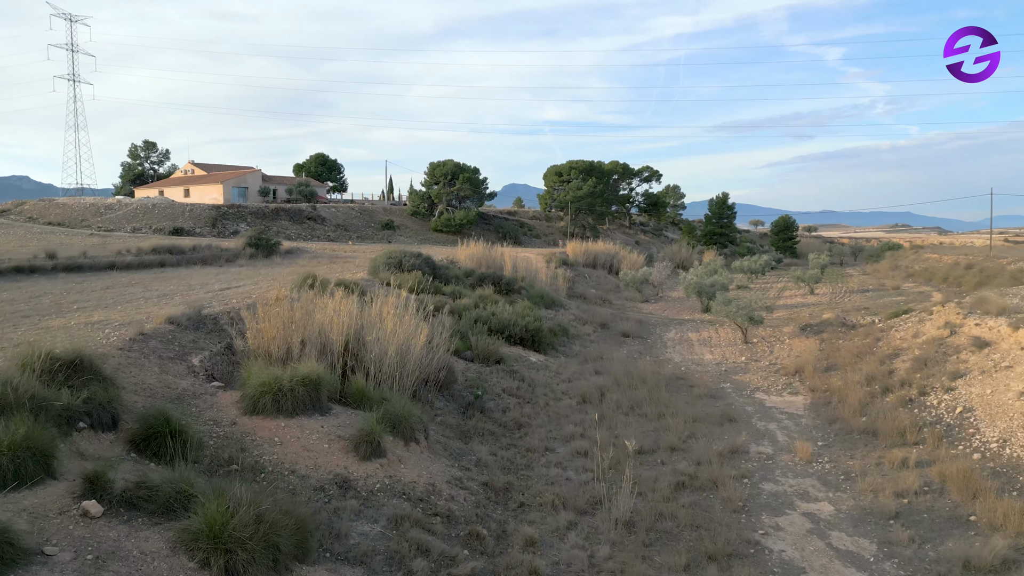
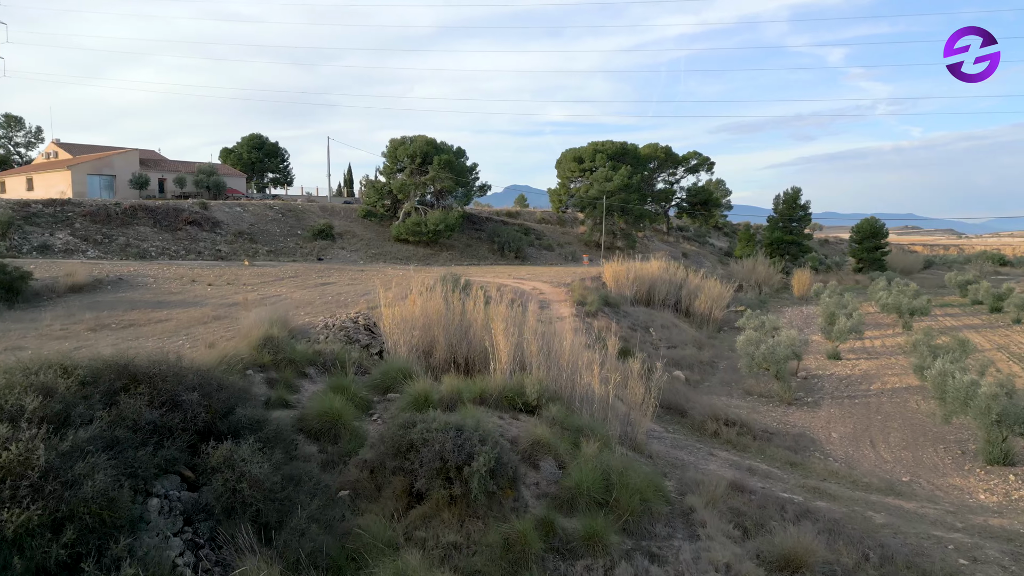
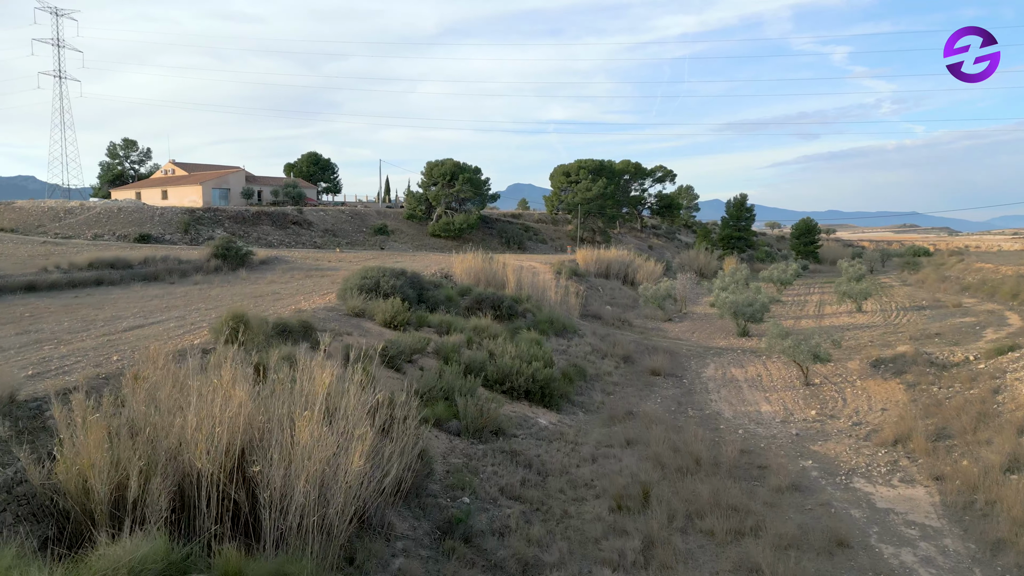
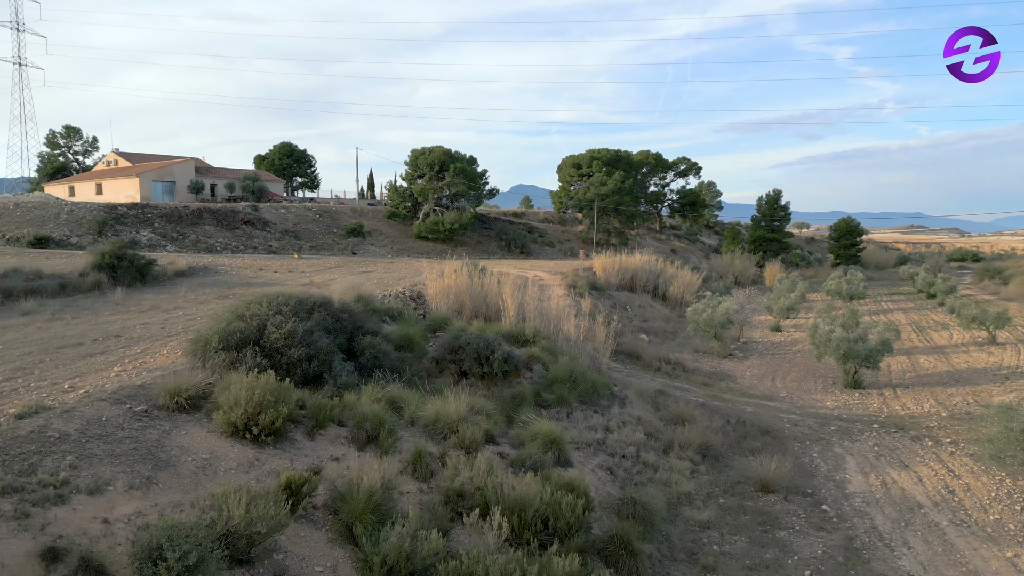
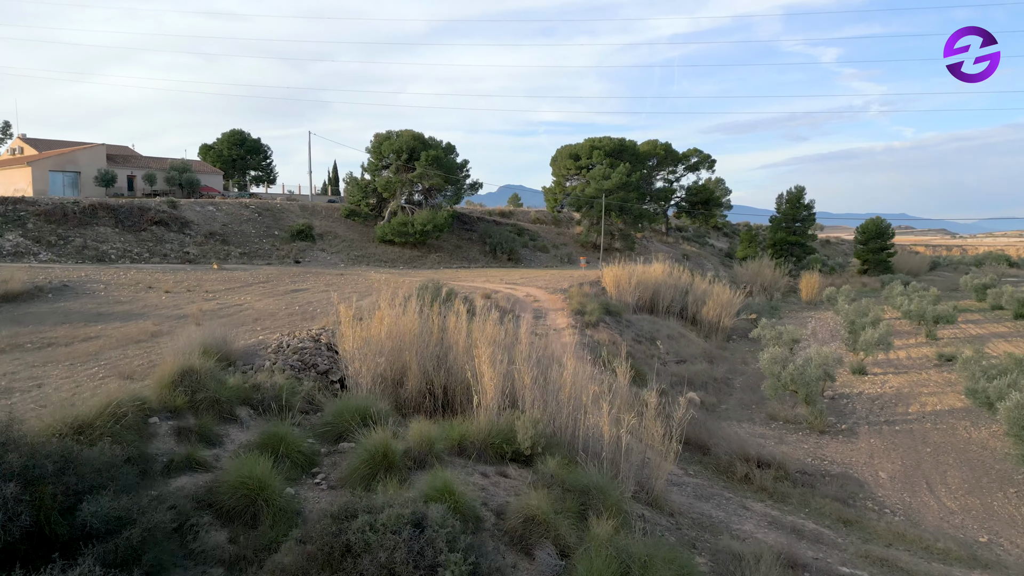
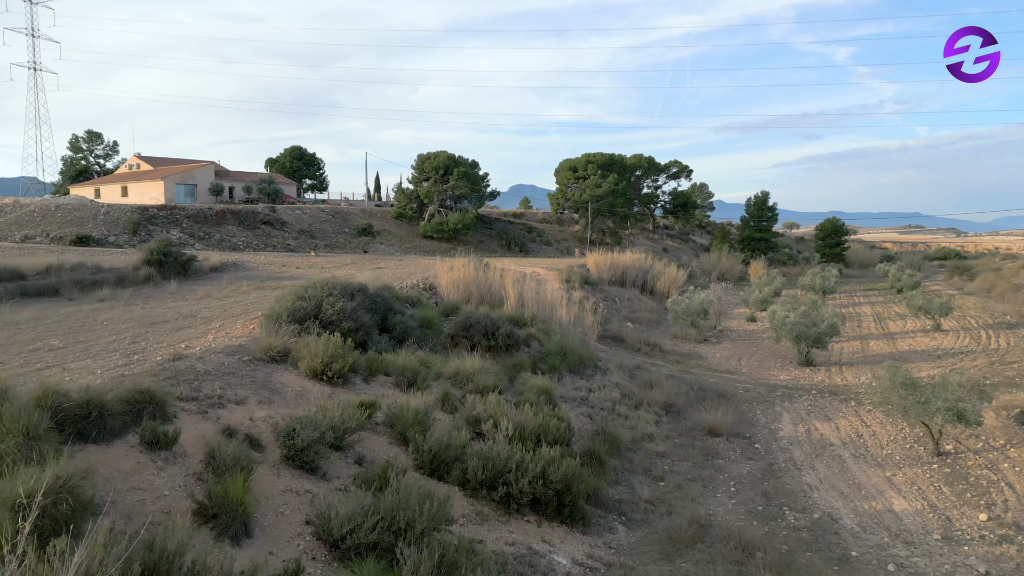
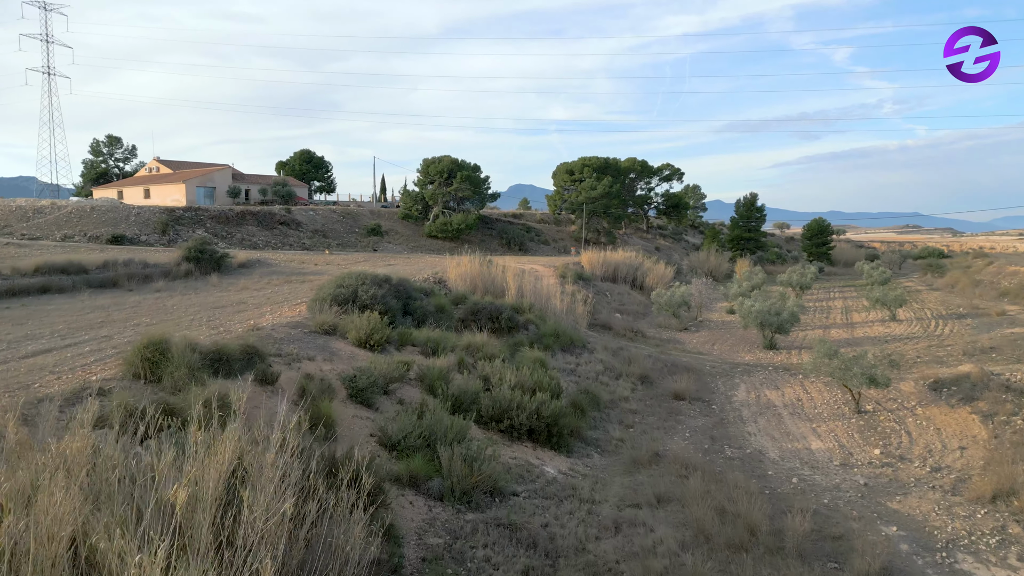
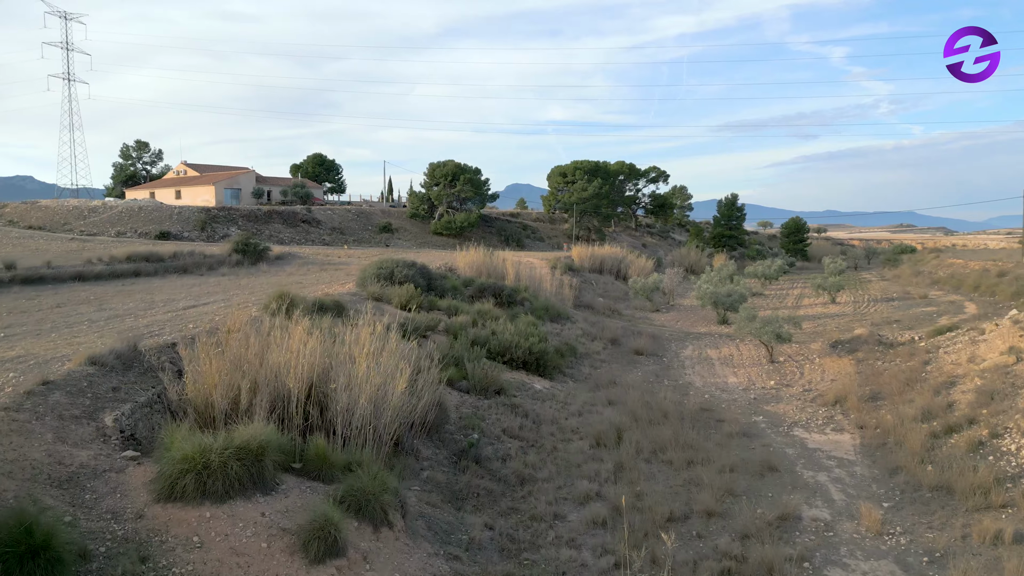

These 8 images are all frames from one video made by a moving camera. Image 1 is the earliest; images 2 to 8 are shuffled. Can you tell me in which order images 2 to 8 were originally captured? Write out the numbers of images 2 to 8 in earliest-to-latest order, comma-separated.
8, 3, 7, 6, 4, 2, 5
